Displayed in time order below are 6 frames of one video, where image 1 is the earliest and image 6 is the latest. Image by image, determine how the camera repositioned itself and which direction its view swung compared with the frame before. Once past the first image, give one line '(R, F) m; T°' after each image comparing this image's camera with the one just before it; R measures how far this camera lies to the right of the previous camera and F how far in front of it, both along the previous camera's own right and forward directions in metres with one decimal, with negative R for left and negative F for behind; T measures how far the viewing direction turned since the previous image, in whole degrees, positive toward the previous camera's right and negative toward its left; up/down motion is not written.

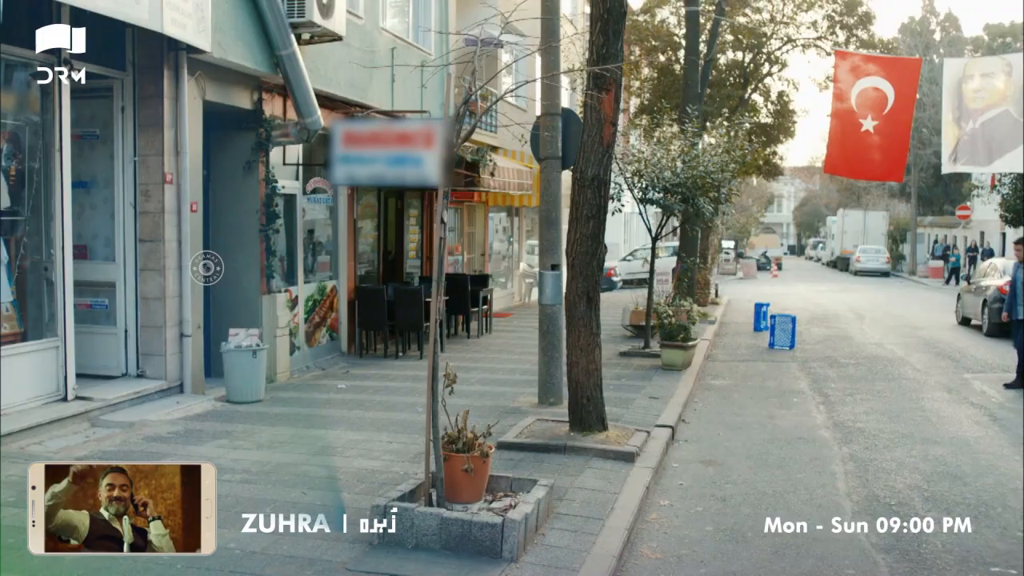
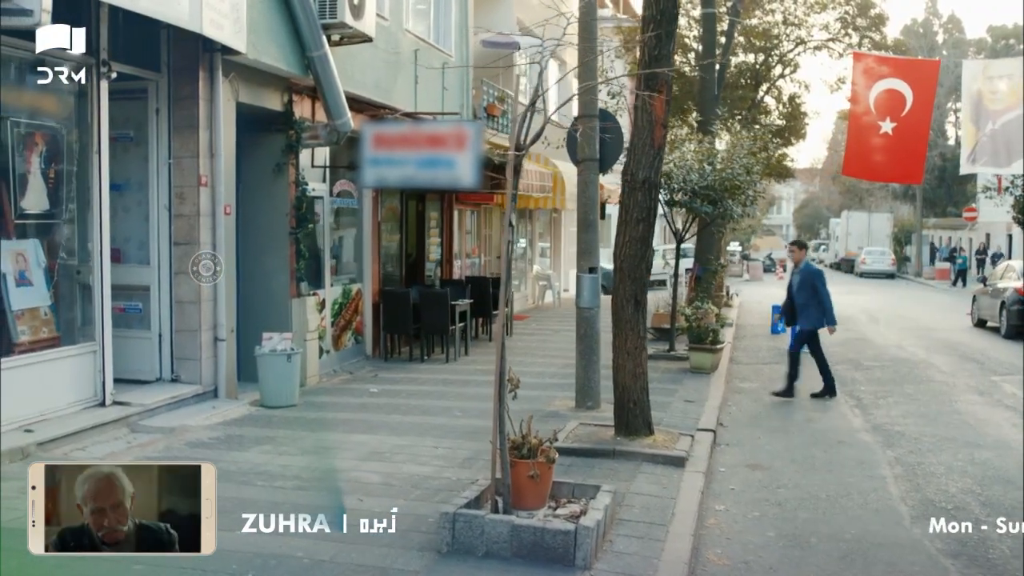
(-0.4, +0.1) m; 0°
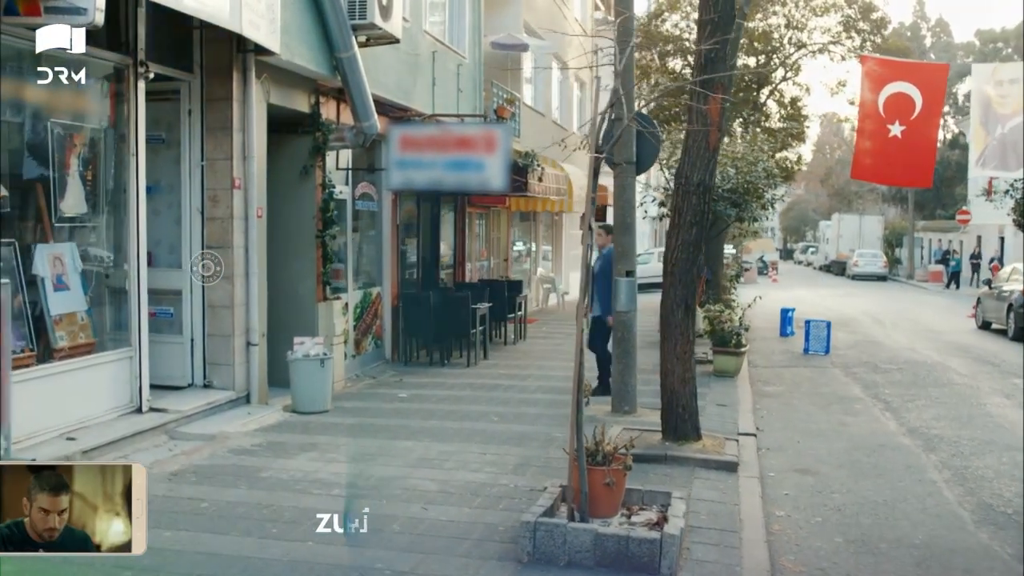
(-0.5, +0.1) m; +1°
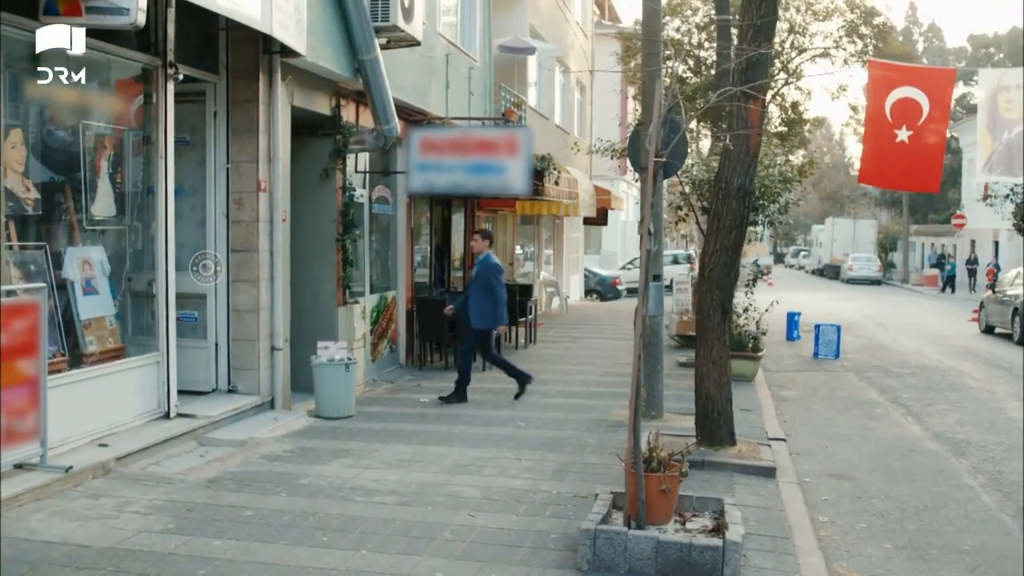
(-0.4, +0.1) m; +1°
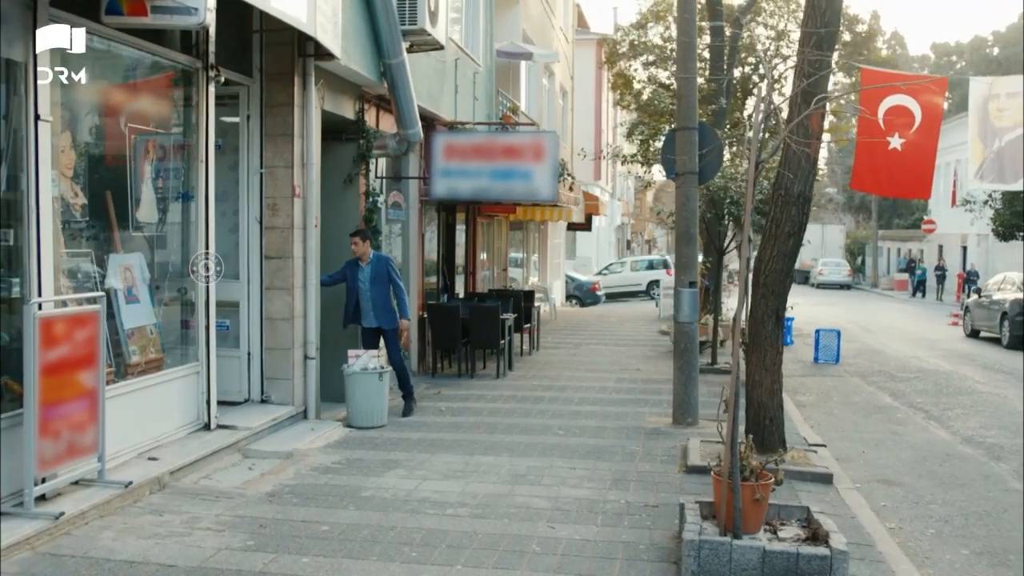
(-0.7, +0.1) m; +3°
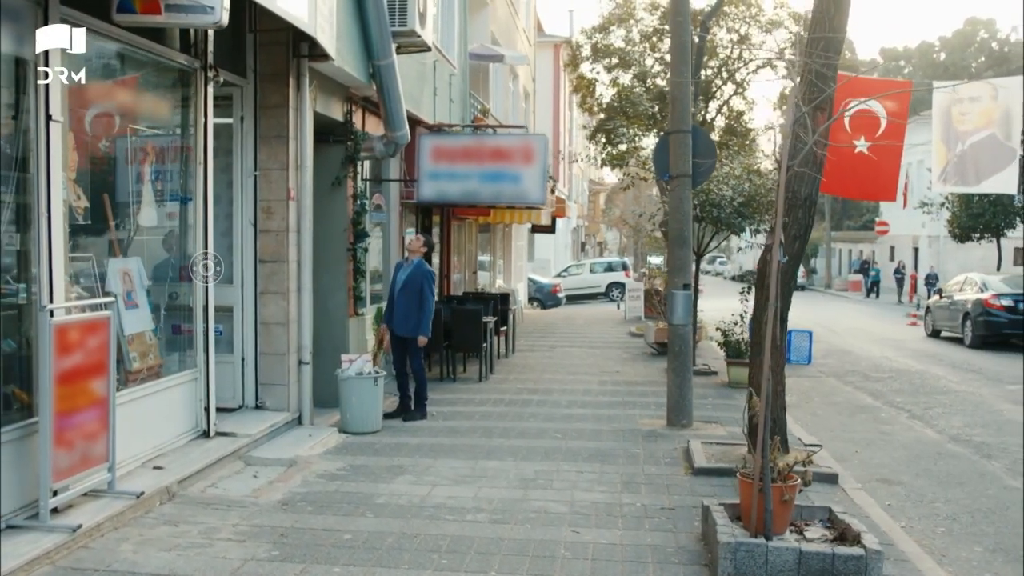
(-0.4, +0.1) m; +3°
